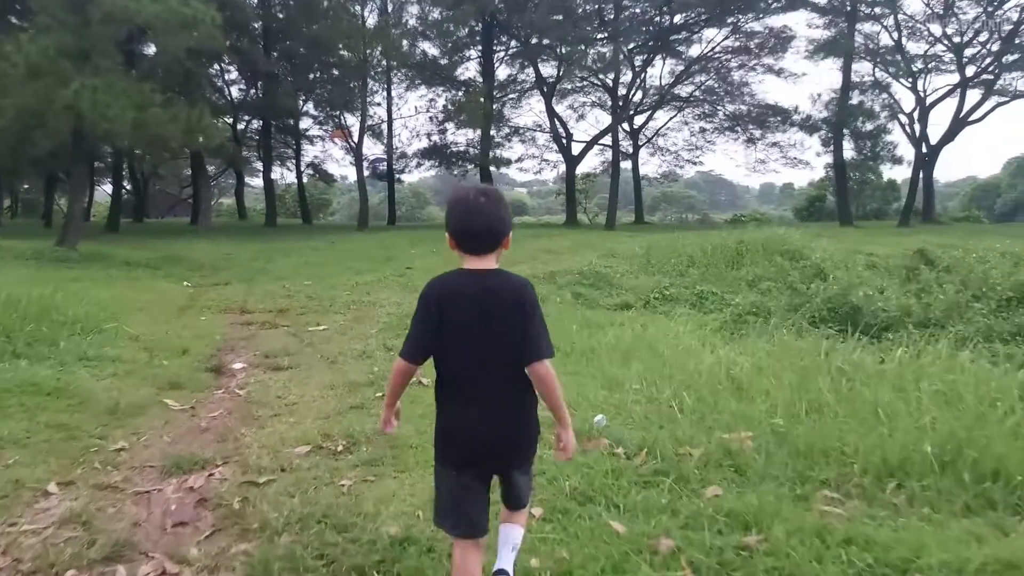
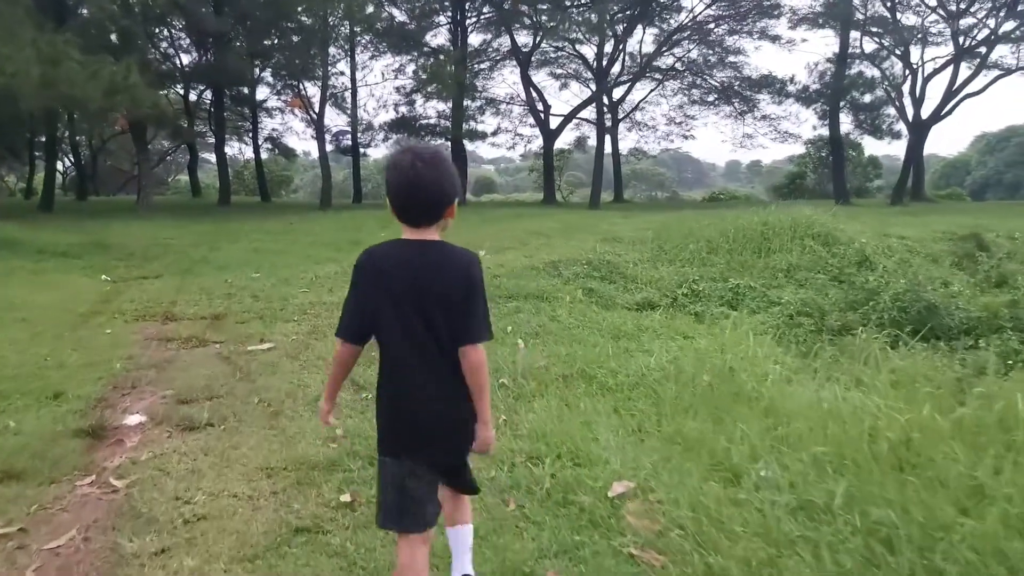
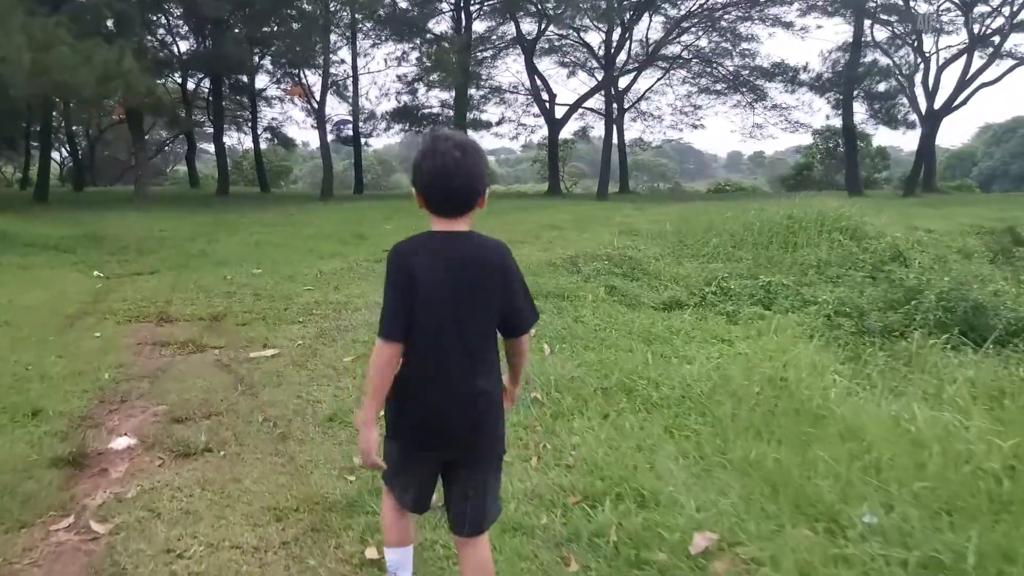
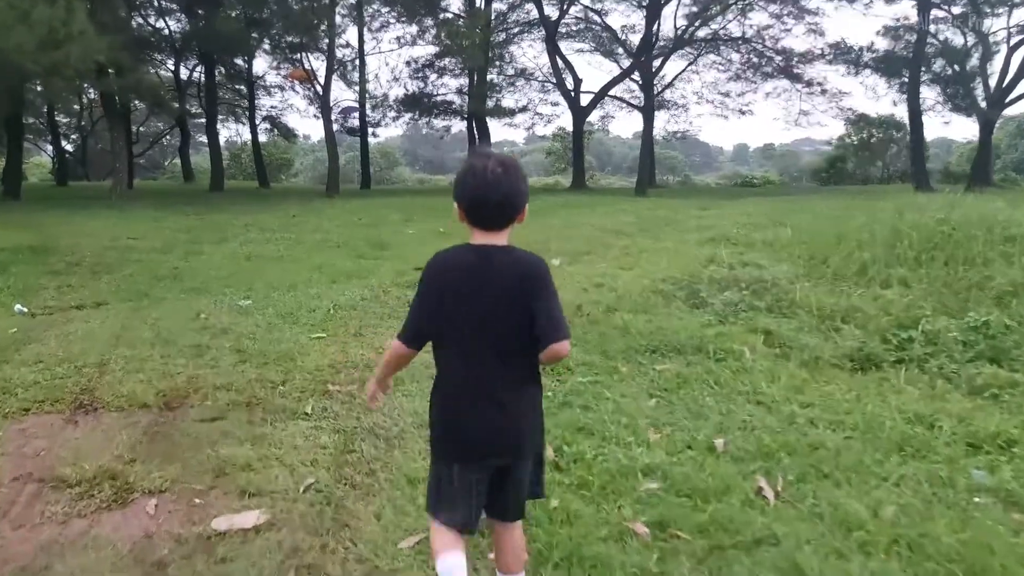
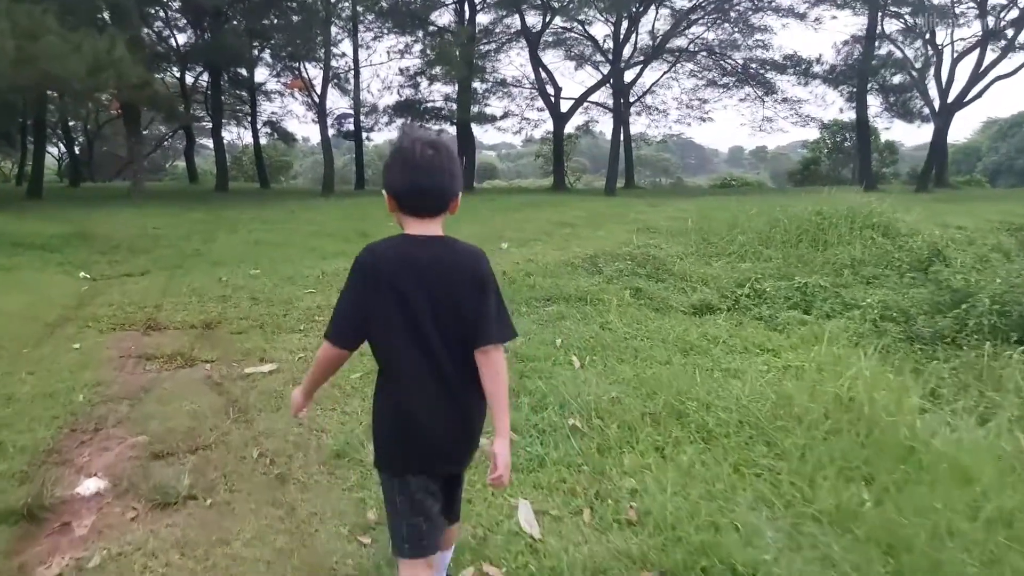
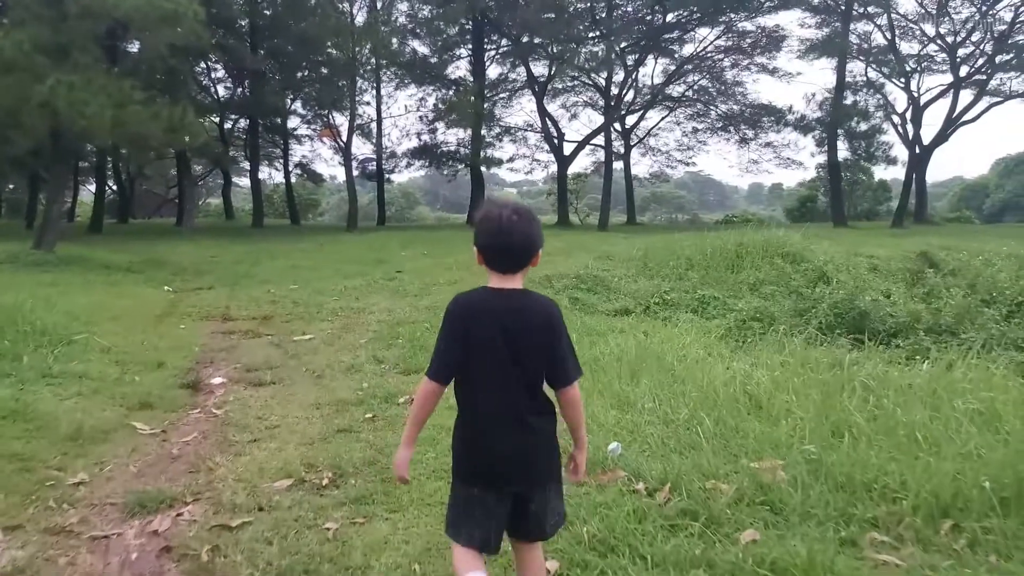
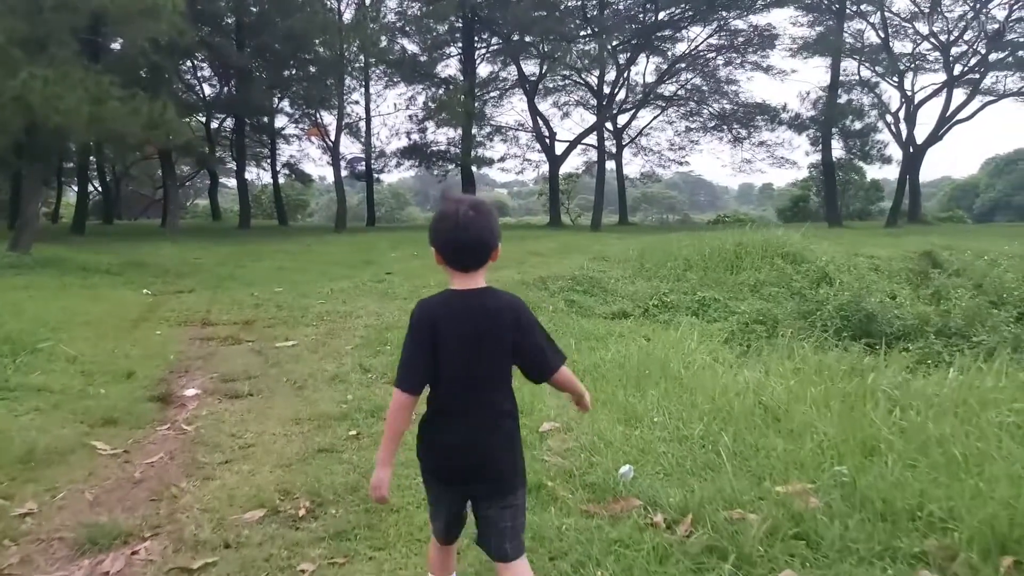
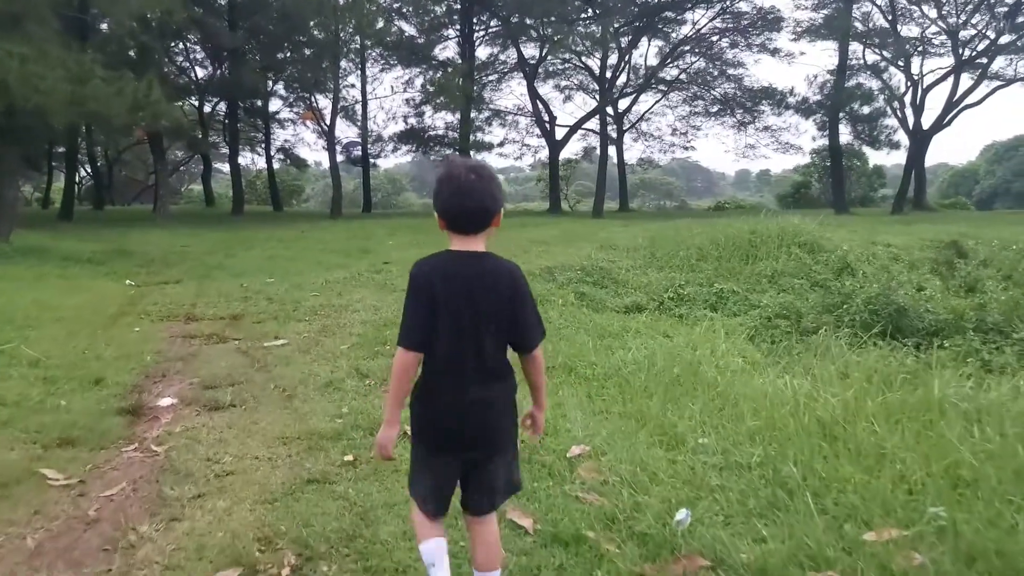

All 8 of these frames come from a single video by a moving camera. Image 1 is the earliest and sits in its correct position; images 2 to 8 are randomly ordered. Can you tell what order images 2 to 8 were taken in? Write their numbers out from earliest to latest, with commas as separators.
6, 7, 8, 2, 3, 5, 4
